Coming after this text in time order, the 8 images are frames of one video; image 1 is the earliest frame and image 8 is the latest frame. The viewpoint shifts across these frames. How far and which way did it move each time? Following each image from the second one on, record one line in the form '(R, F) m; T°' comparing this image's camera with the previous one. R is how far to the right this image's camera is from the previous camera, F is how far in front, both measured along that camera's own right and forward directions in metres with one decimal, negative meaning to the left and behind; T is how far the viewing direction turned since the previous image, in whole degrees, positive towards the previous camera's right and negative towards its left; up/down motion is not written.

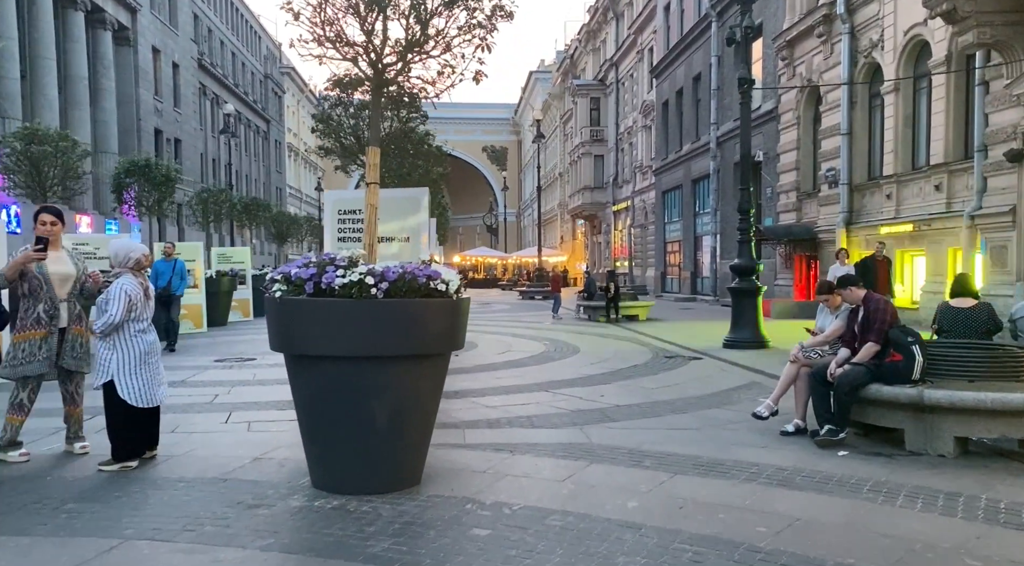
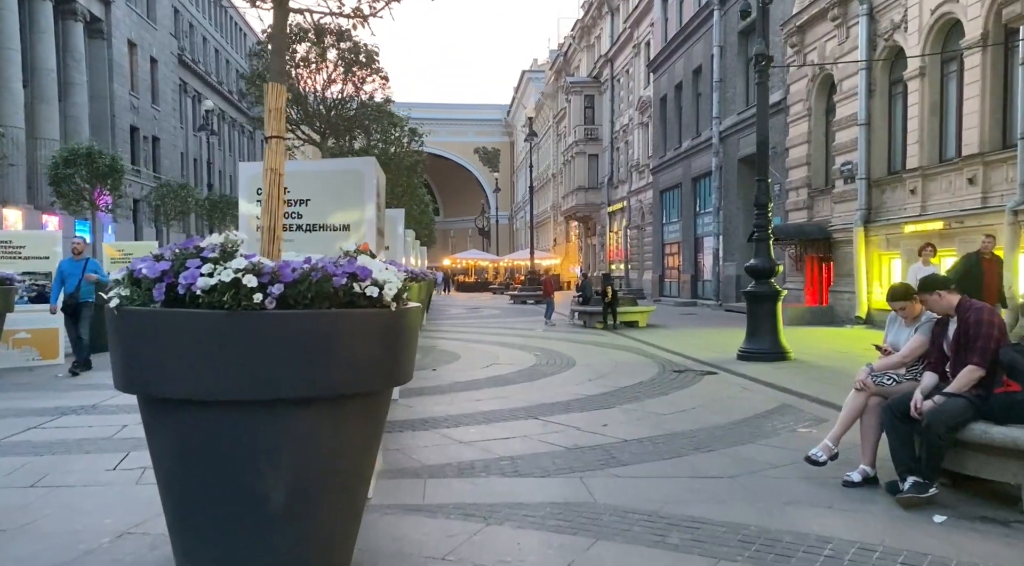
(+0.1, +1.7) m; 0°
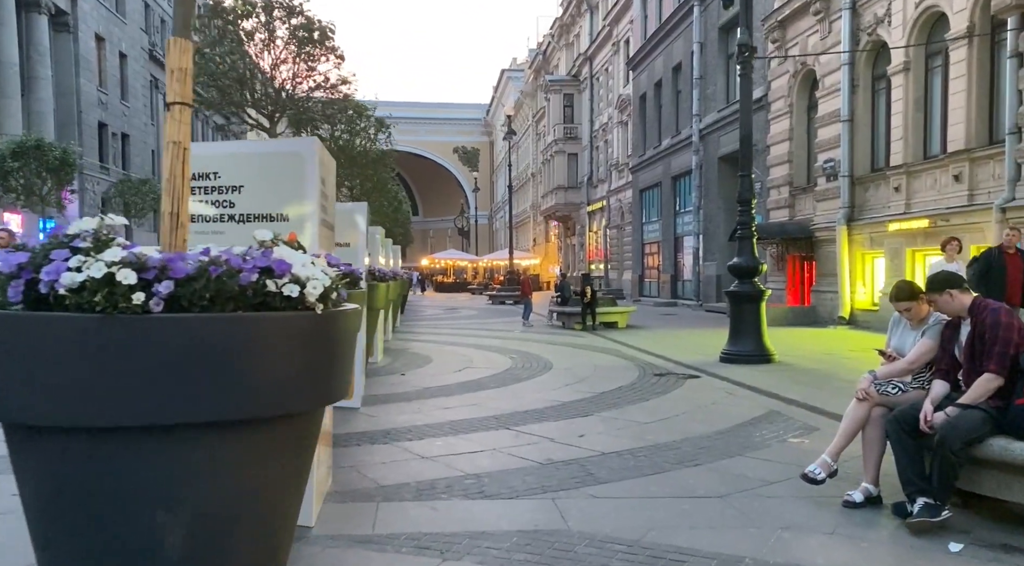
(+0.1, +0.6) m; +1°
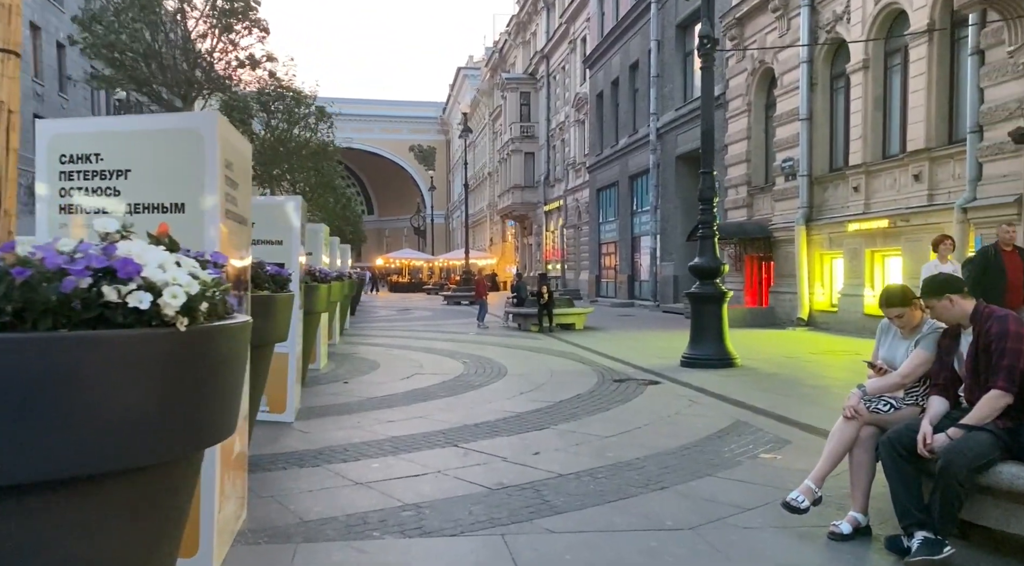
(+0.1, +0.6) m; +3°
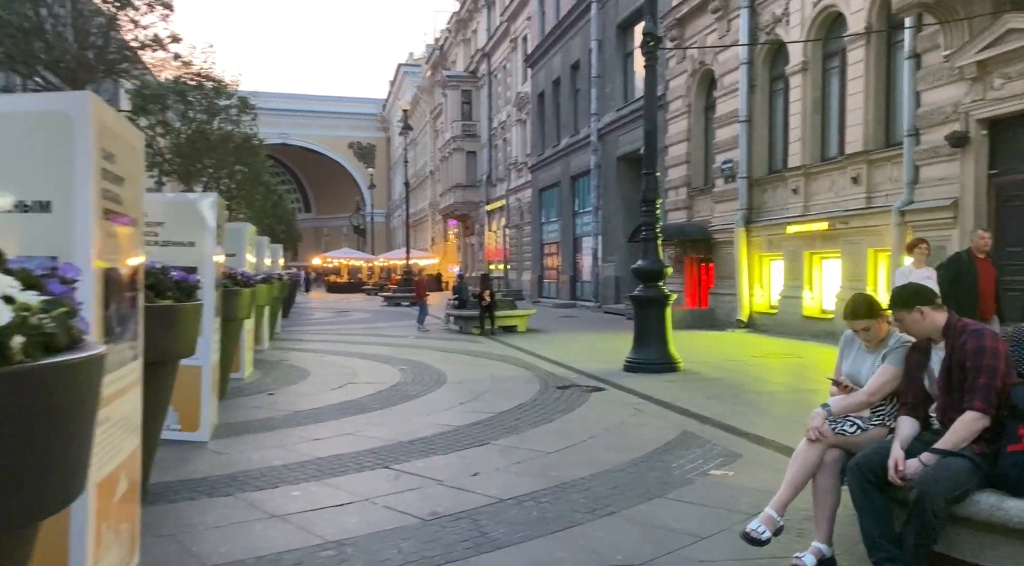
(0.0, +0.5) m; +4°
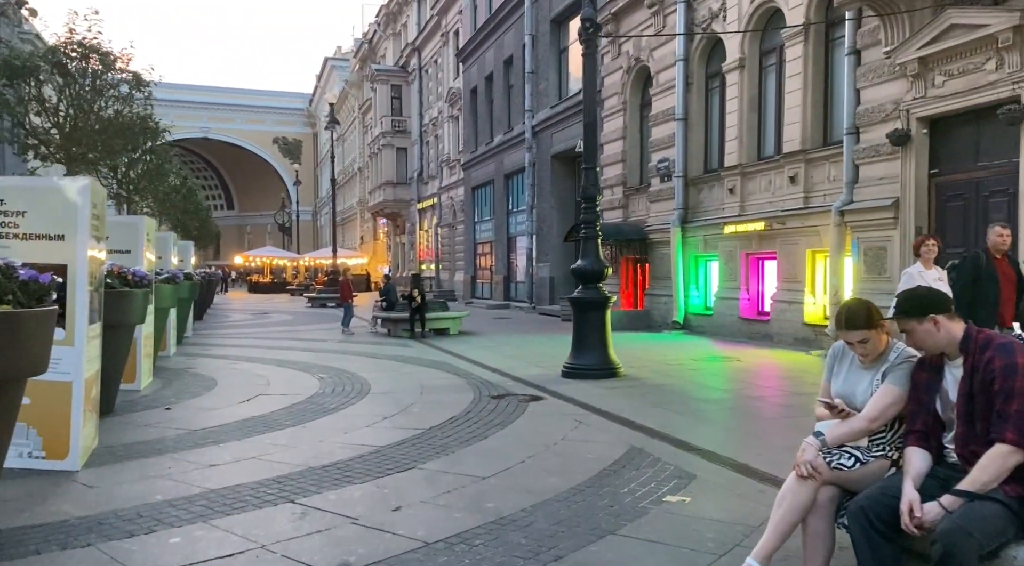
(0.0, +0.8) m; +5°
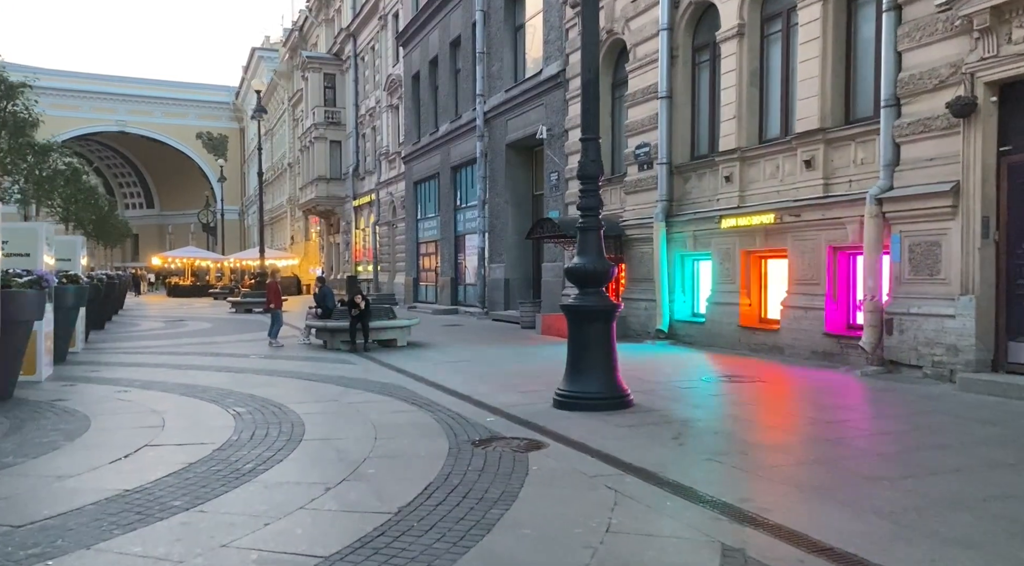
(-0.5, +2.6) m; +4°
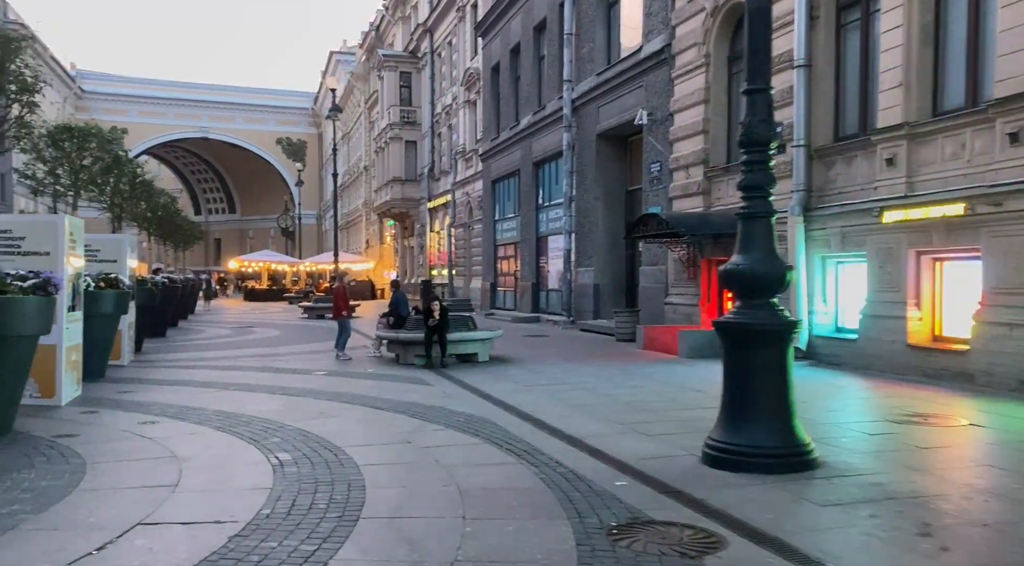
(-0.5, +2.4) m; -5°
